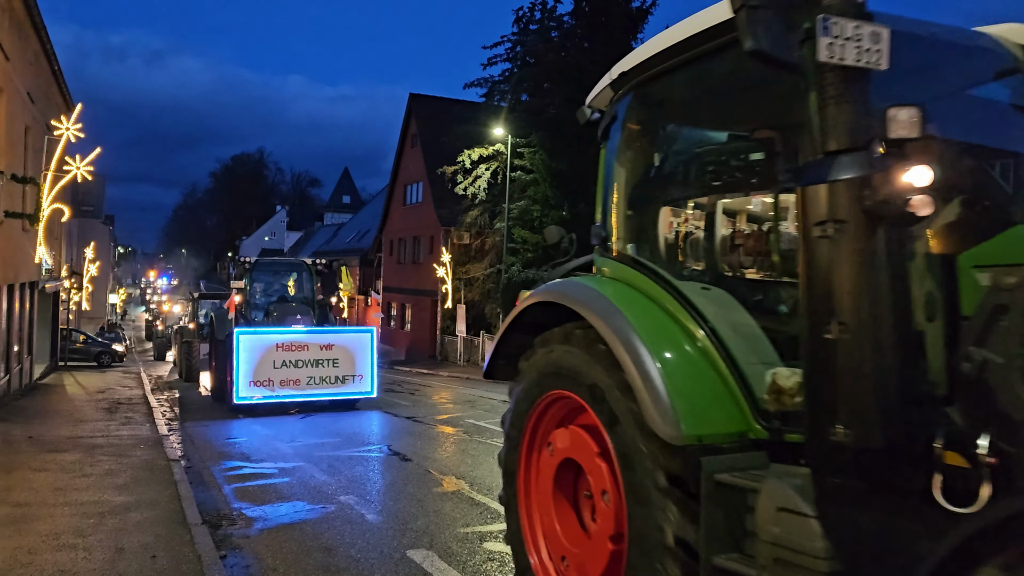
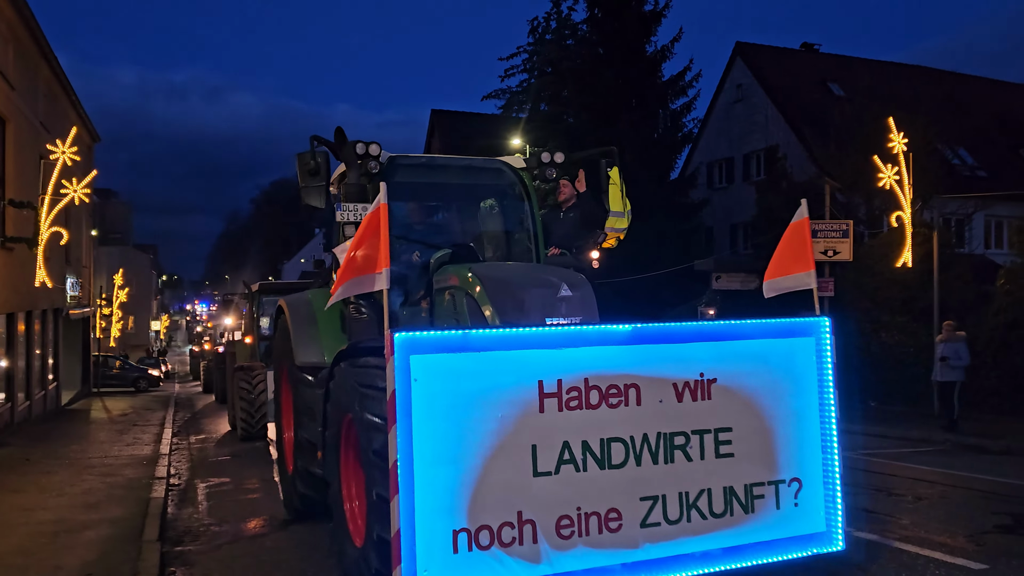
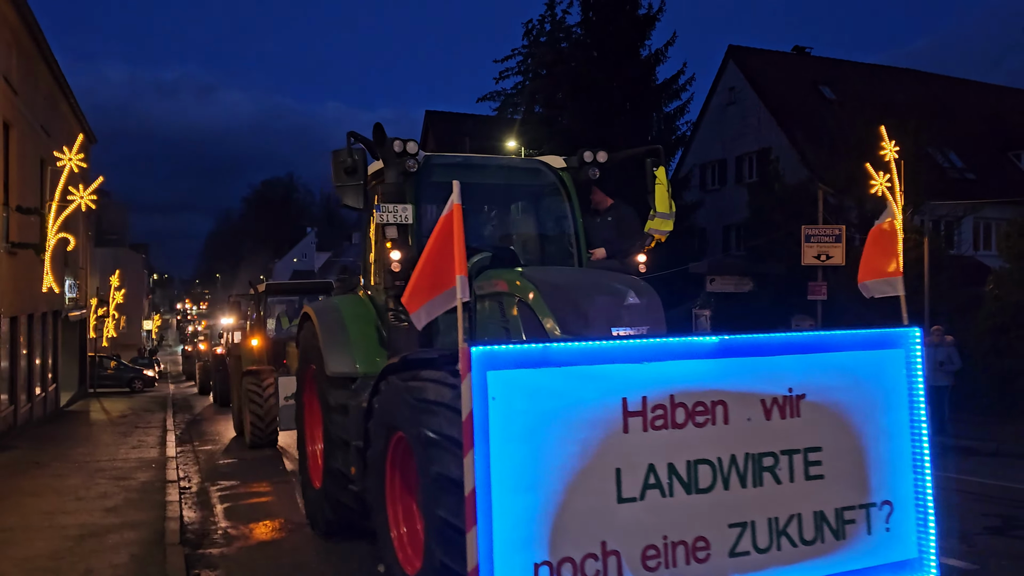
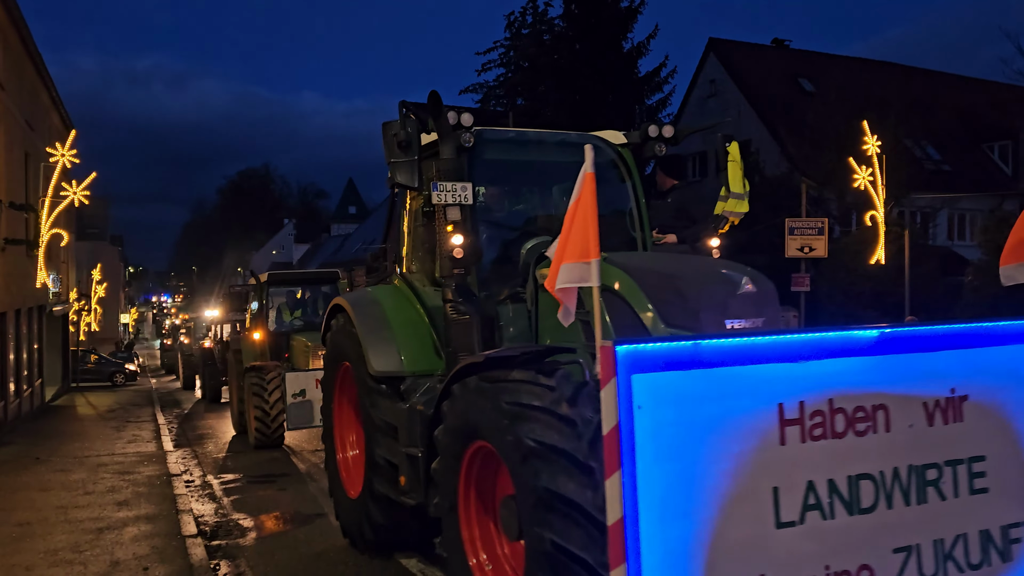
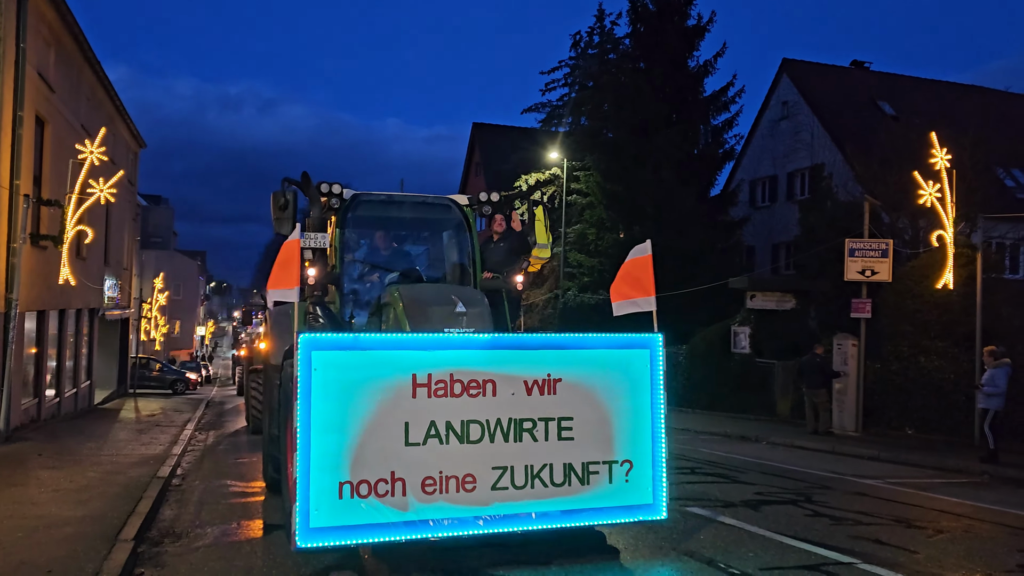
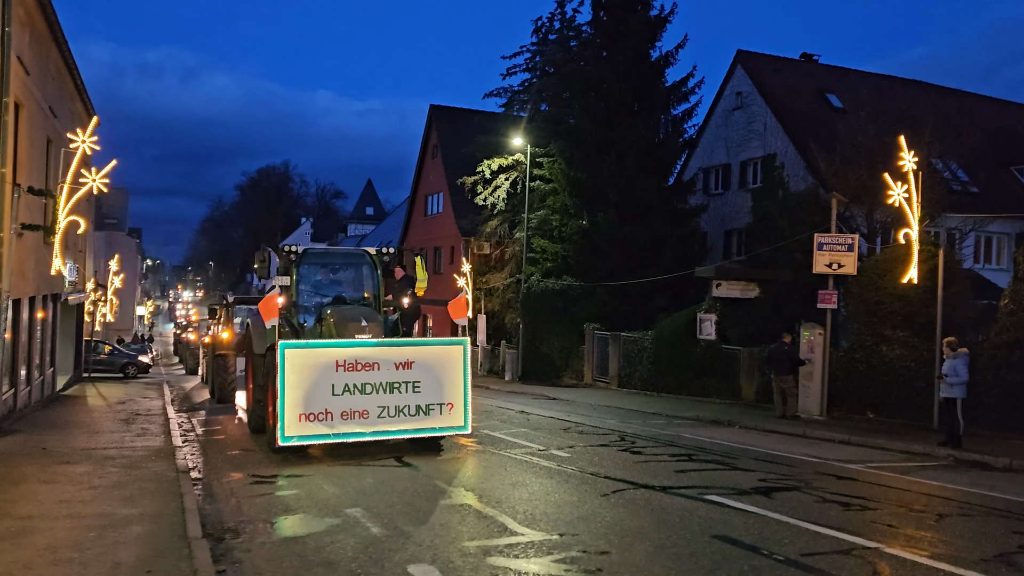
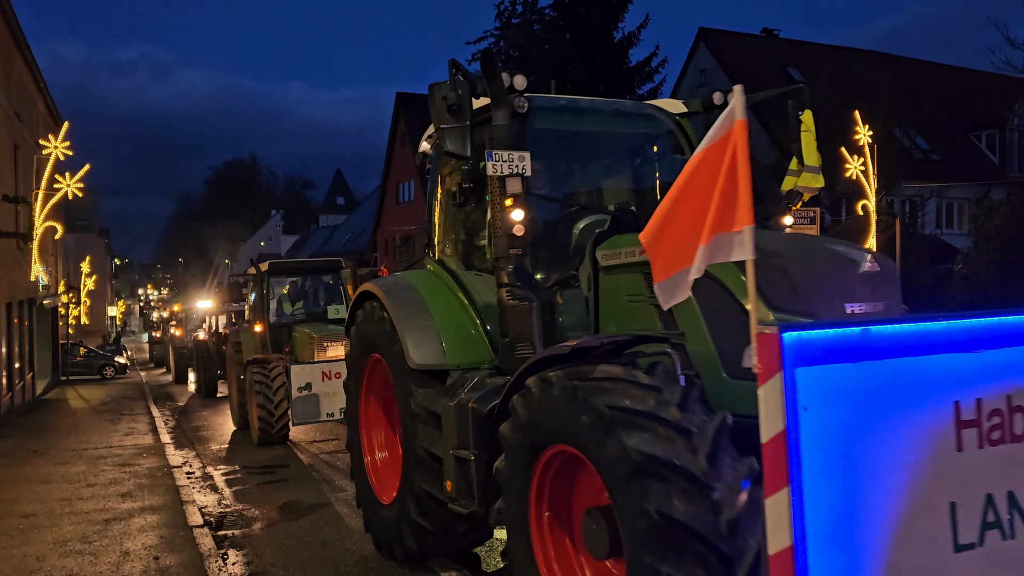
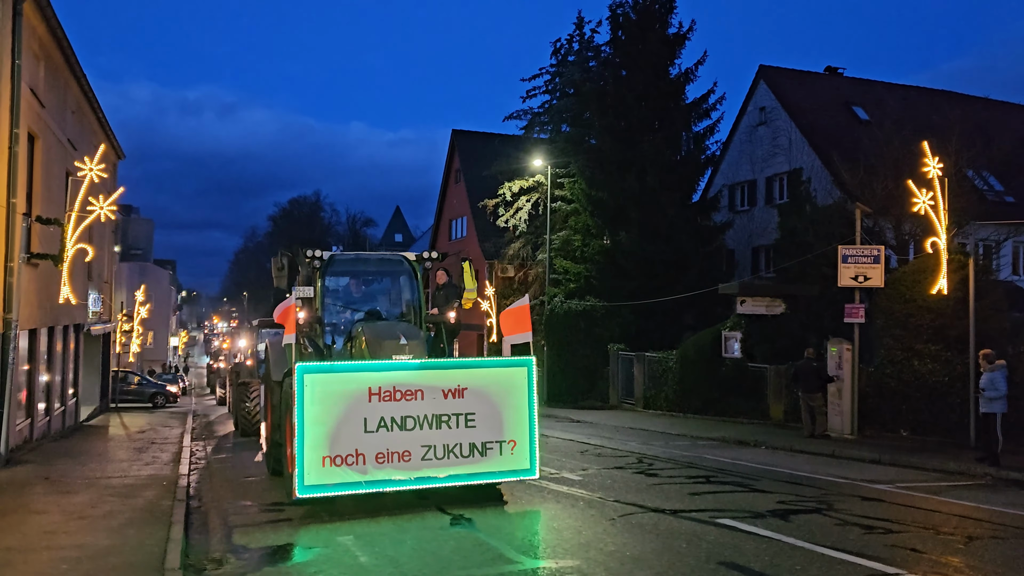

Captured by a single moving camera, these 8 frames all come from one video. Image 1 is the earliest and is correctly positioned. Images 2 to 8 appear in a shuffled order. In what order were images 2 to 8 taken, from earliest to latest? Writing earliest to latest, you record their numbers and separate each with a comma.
6, 8, 5, 2, 3, 4, 7
